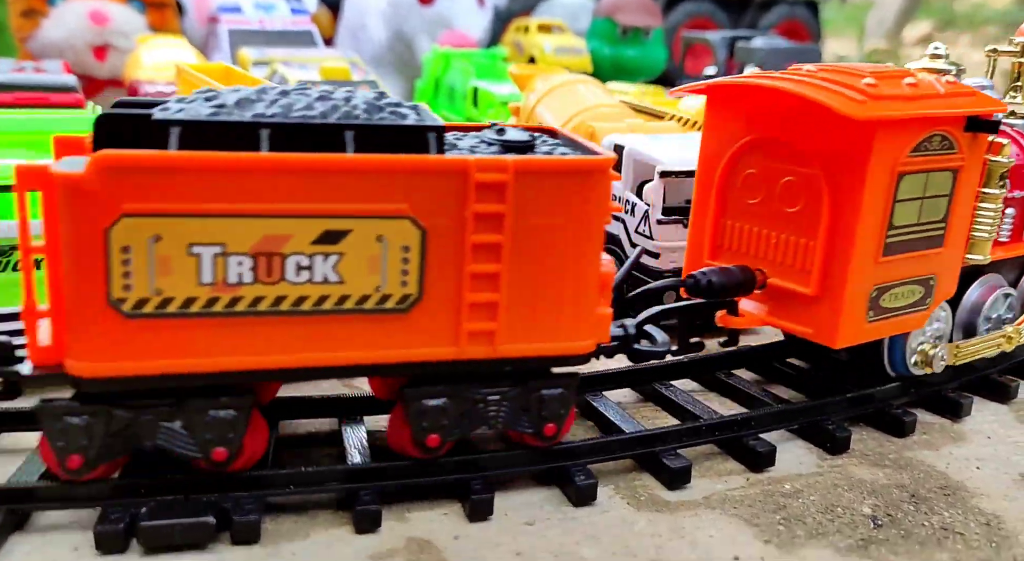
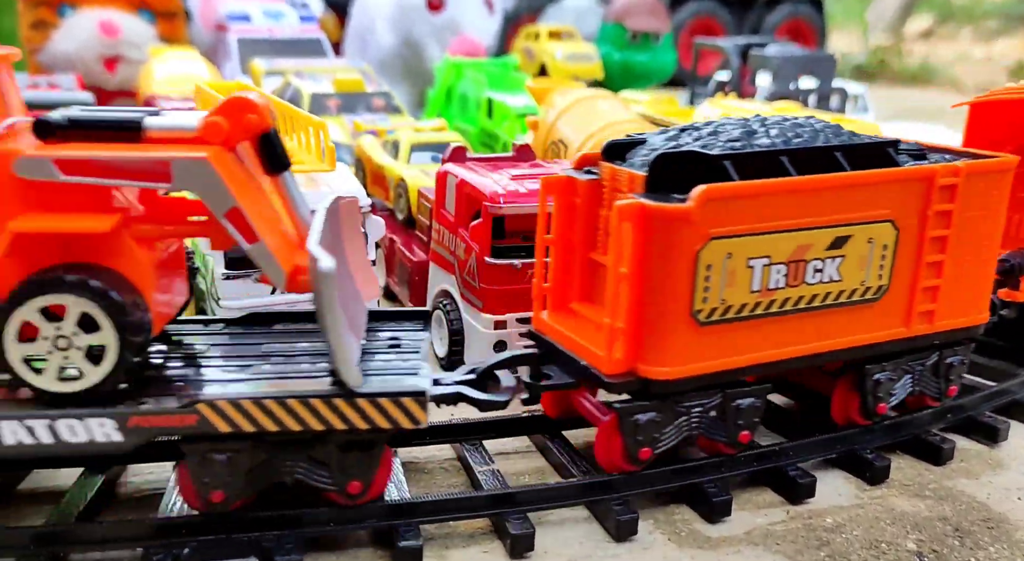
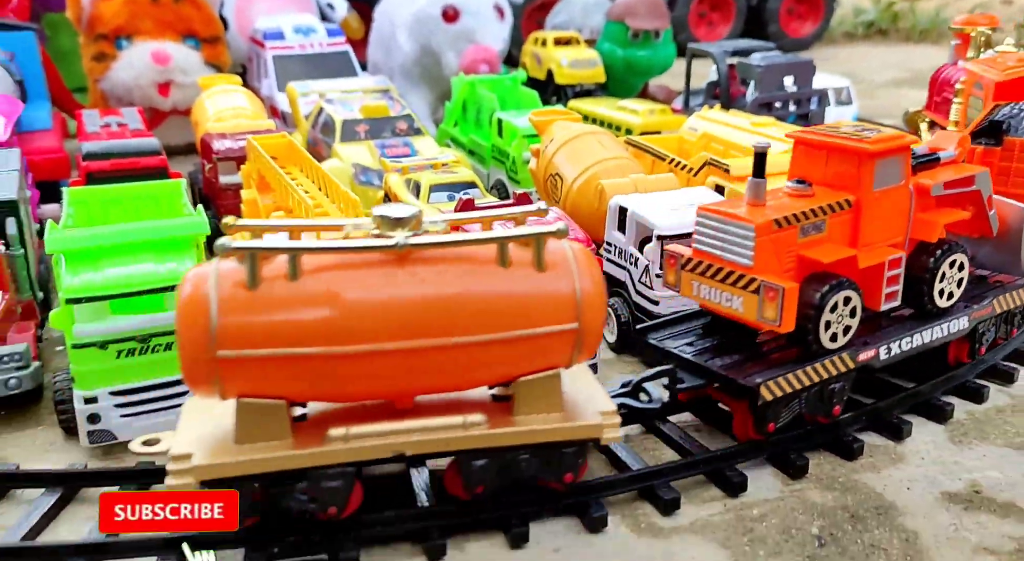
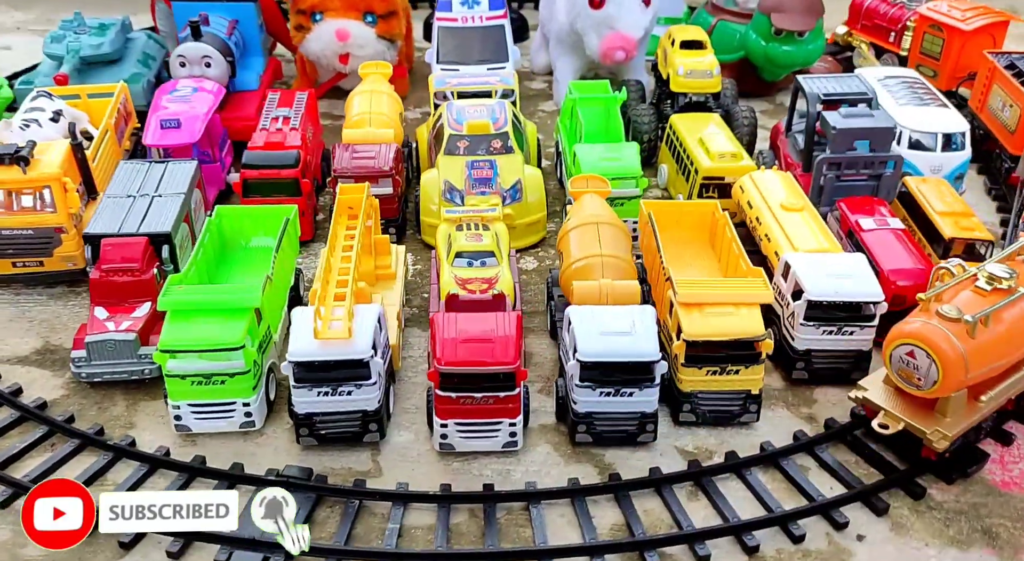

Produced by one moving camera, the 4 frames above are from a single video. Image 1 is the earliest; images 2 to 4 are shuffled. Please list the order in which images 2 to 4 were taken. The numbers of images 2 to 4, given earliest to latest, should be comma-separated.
2, 3, 4
